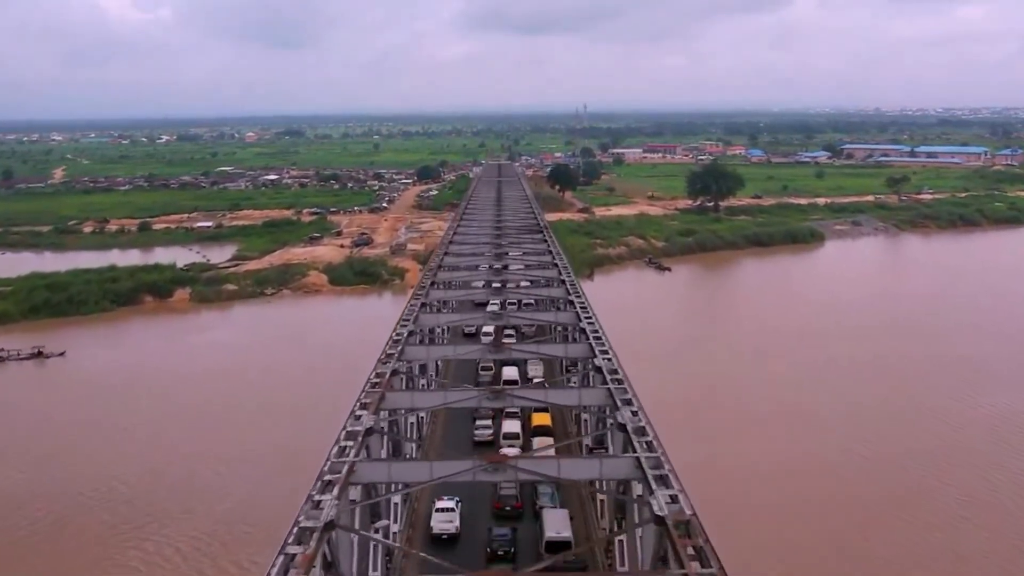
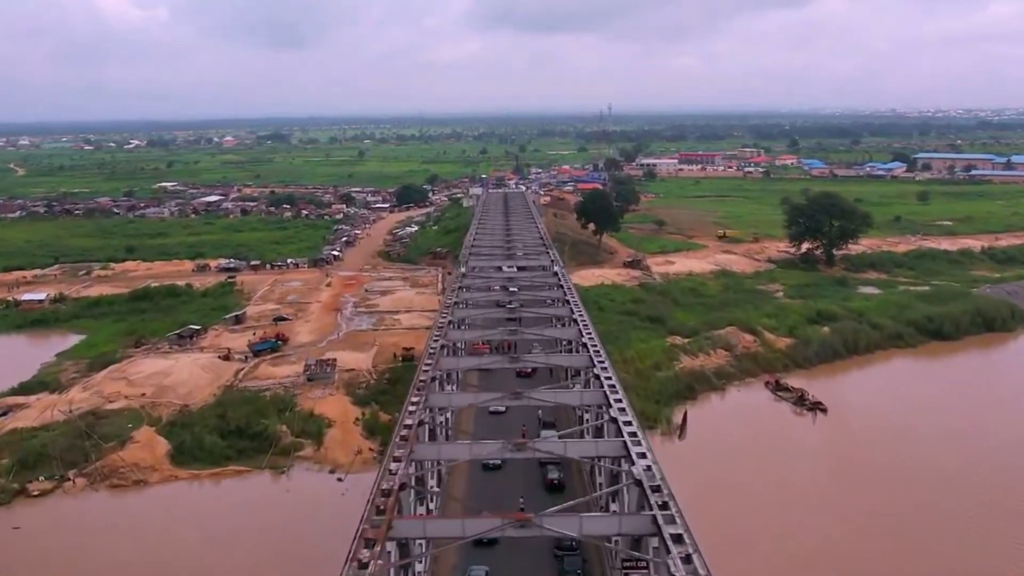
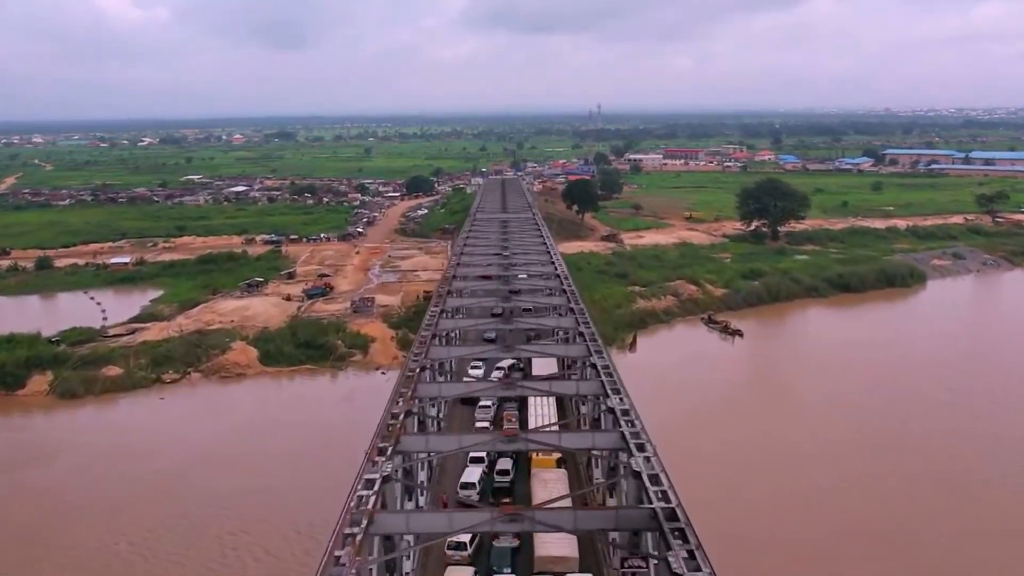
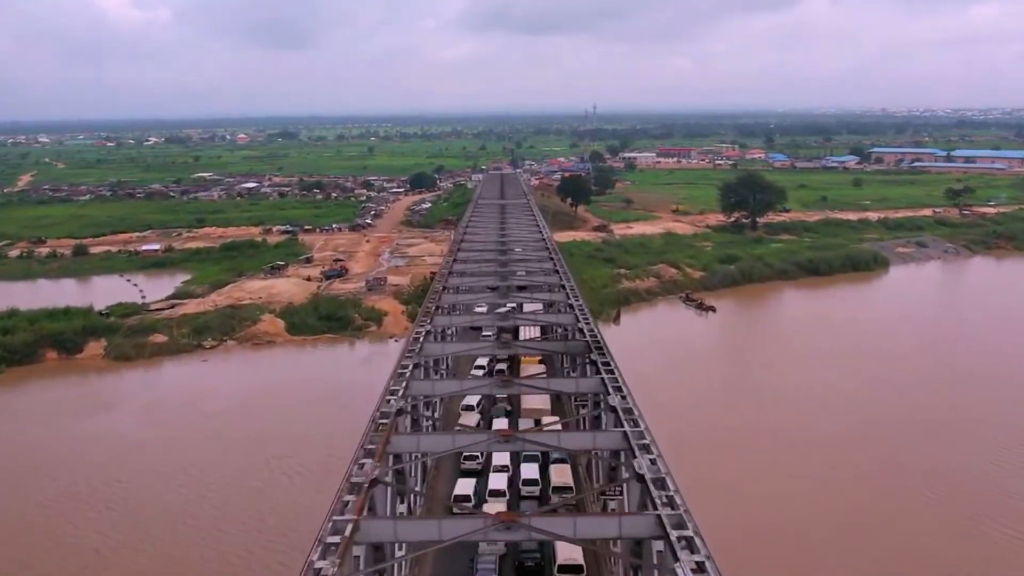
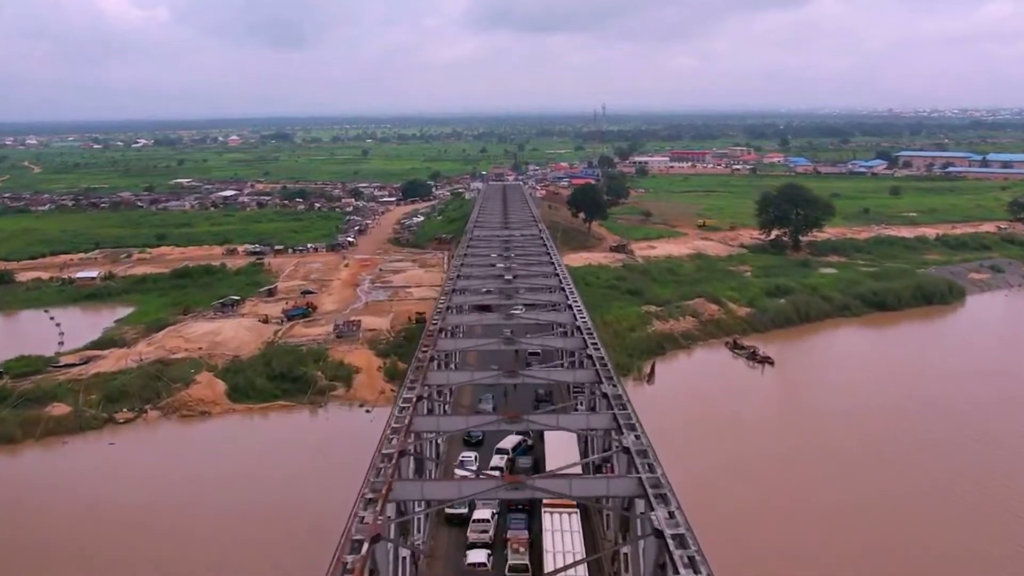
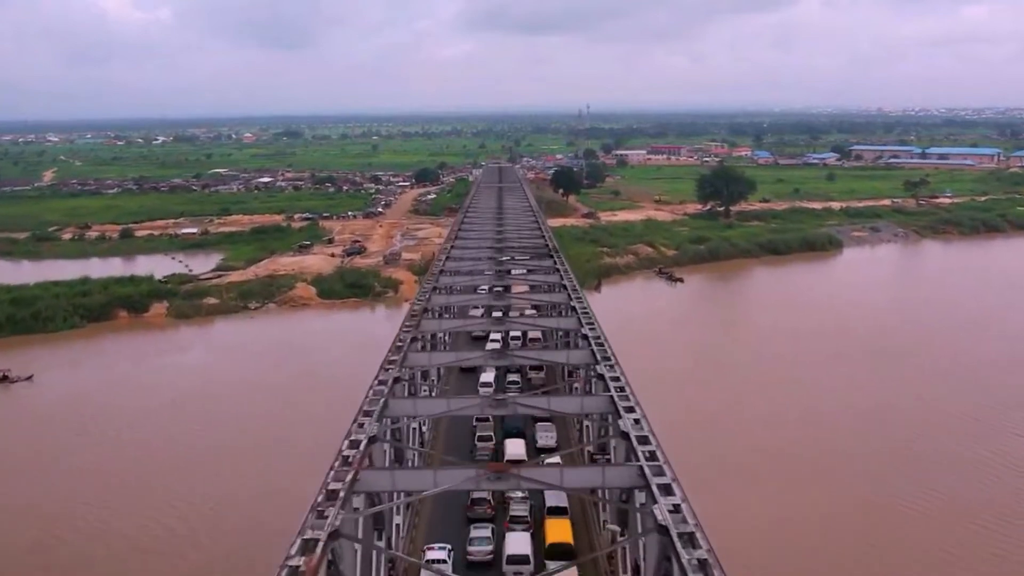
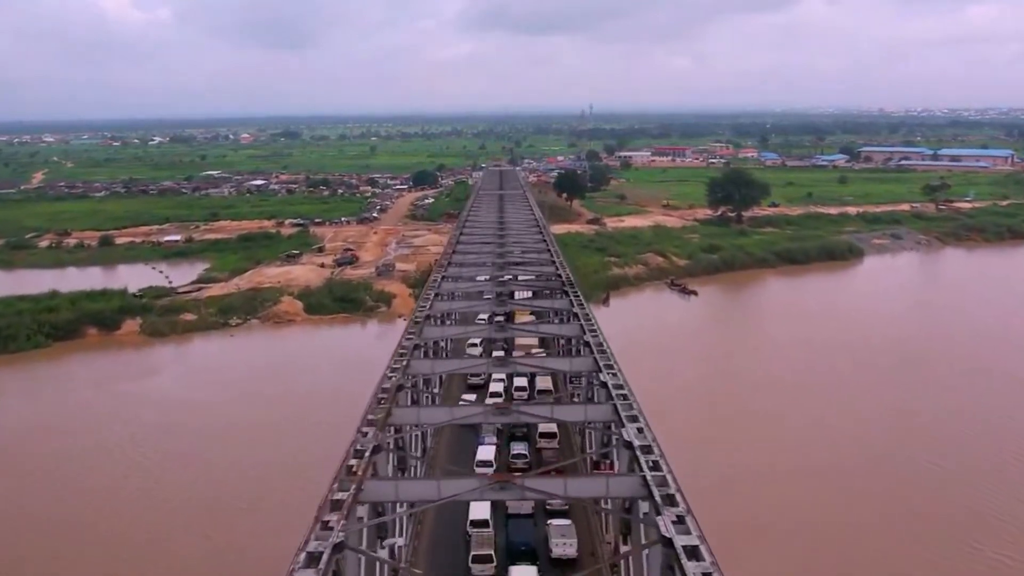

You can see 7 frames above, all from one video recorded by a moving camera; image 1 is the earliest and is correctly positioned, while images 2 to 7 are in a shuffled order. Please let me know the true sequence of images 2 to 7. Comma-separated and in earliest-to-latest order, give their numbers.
6, 7, 4, 3, 5, 2
